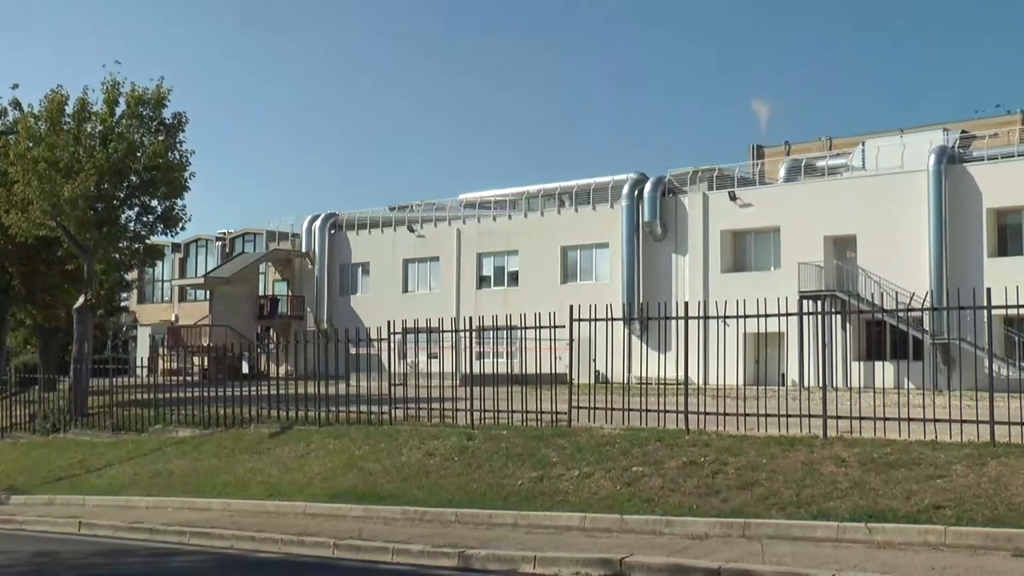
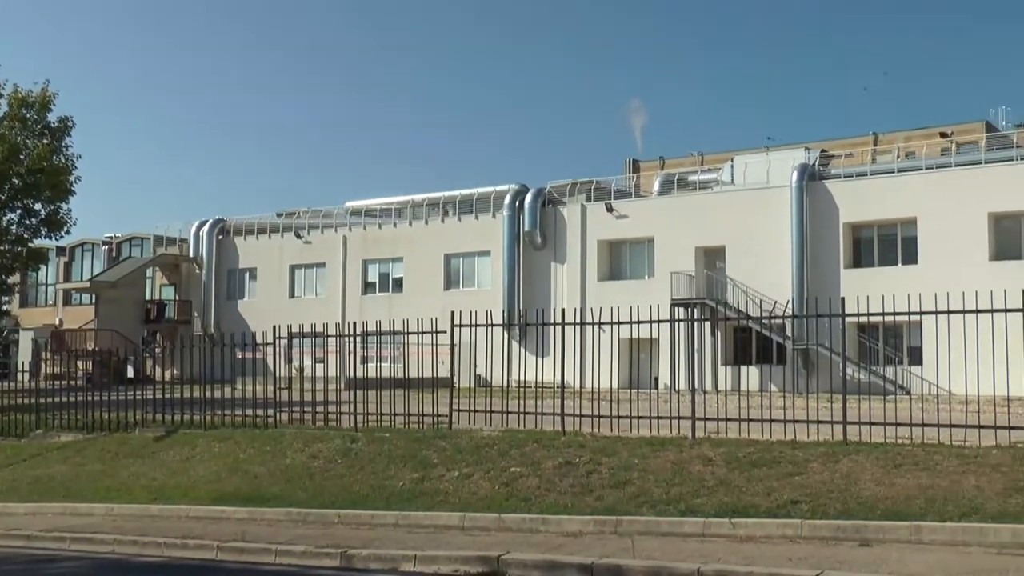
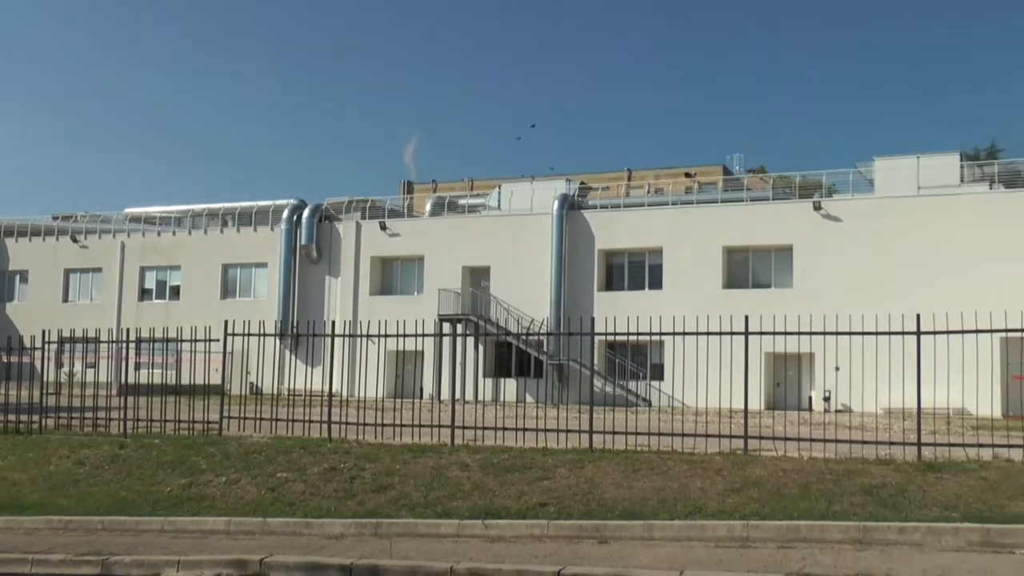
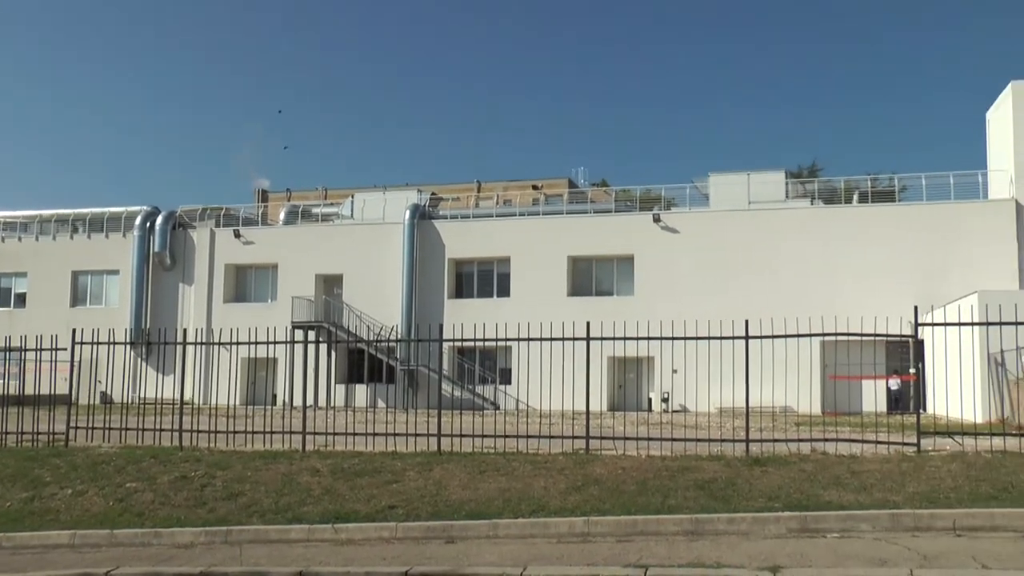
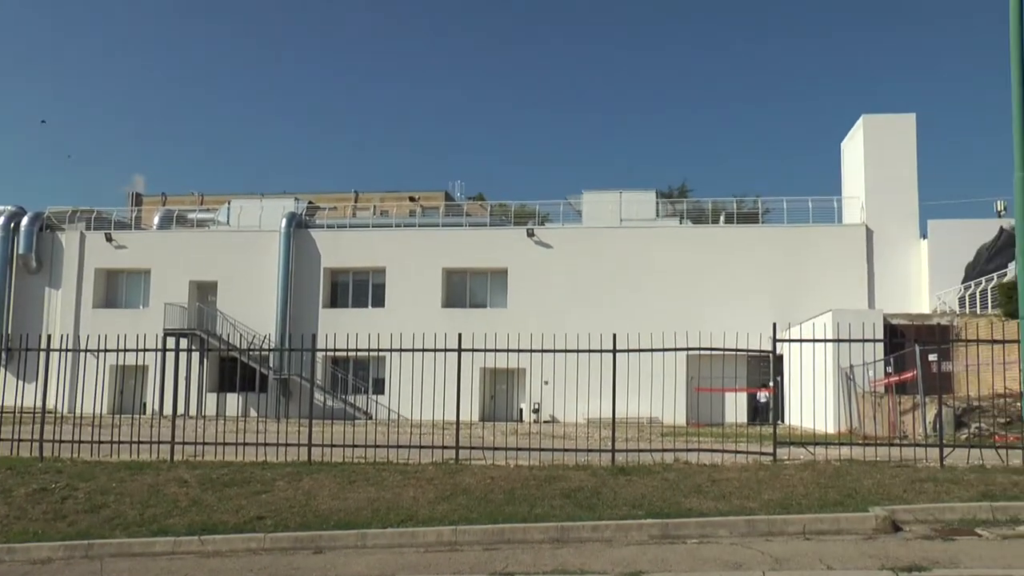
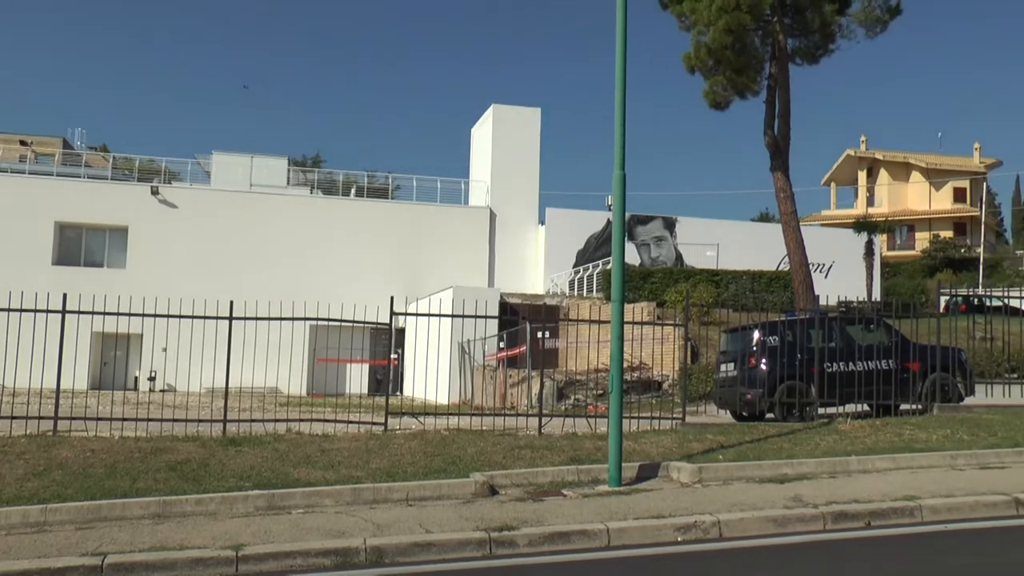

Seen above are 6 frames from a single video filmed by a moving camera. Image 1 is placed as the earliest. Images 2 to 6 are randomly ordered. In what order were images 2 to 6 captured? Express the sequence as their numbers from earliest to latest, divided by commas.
2, 3, 4, 5, 6
